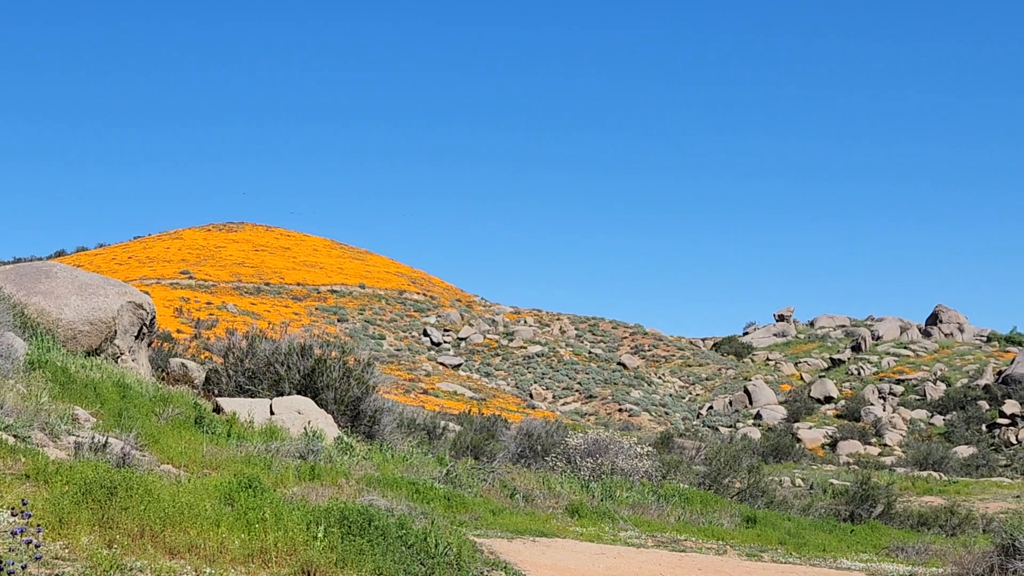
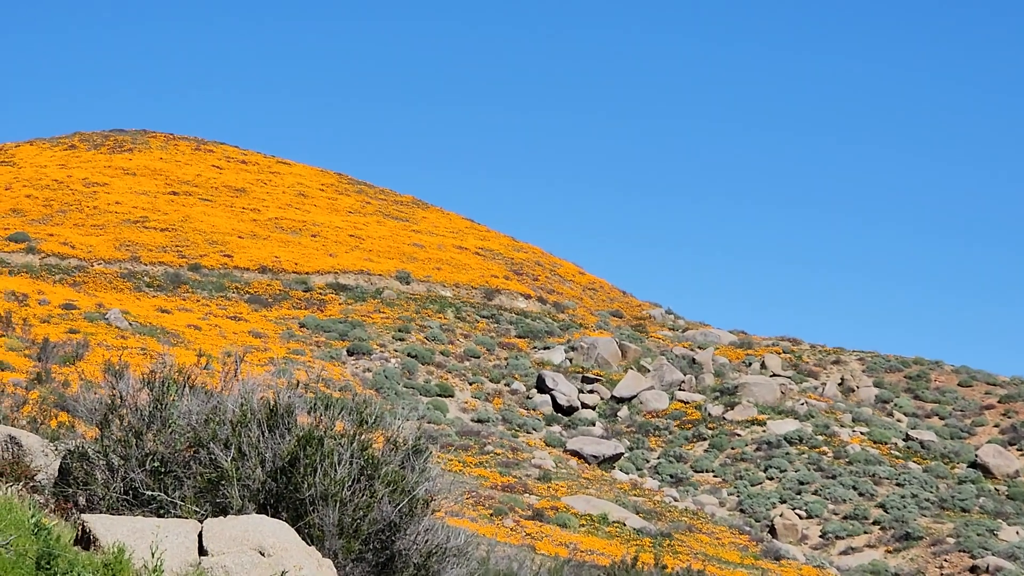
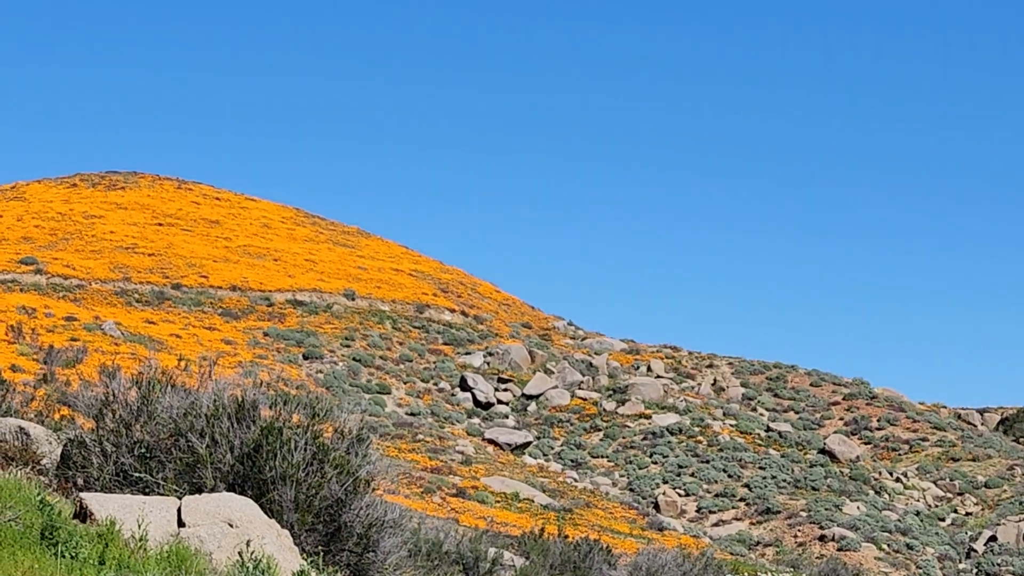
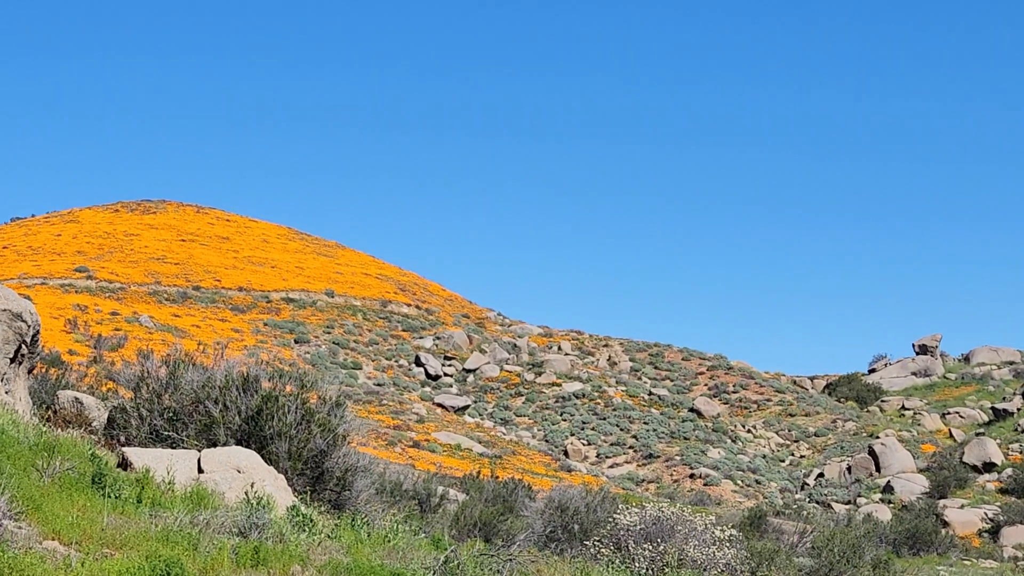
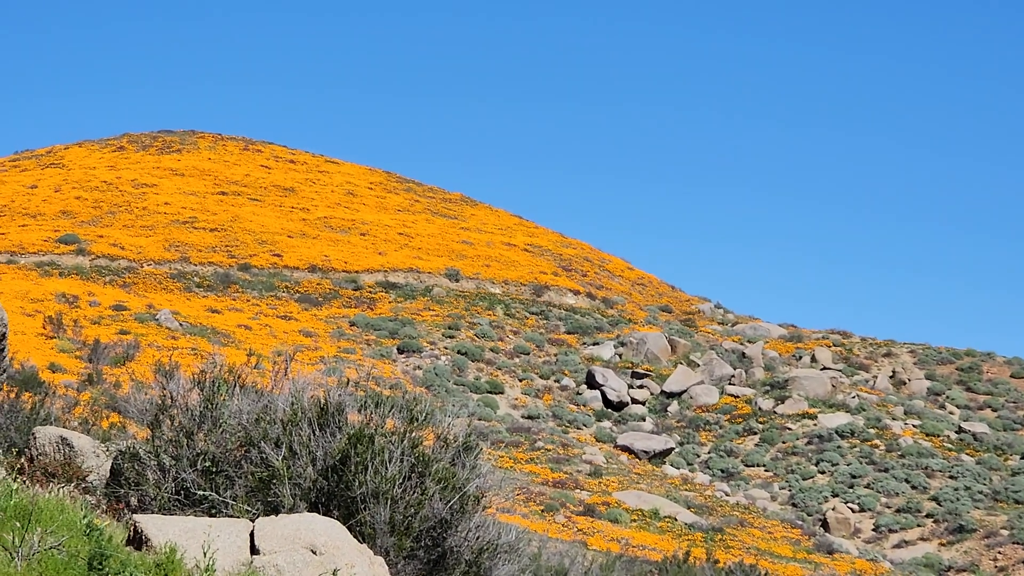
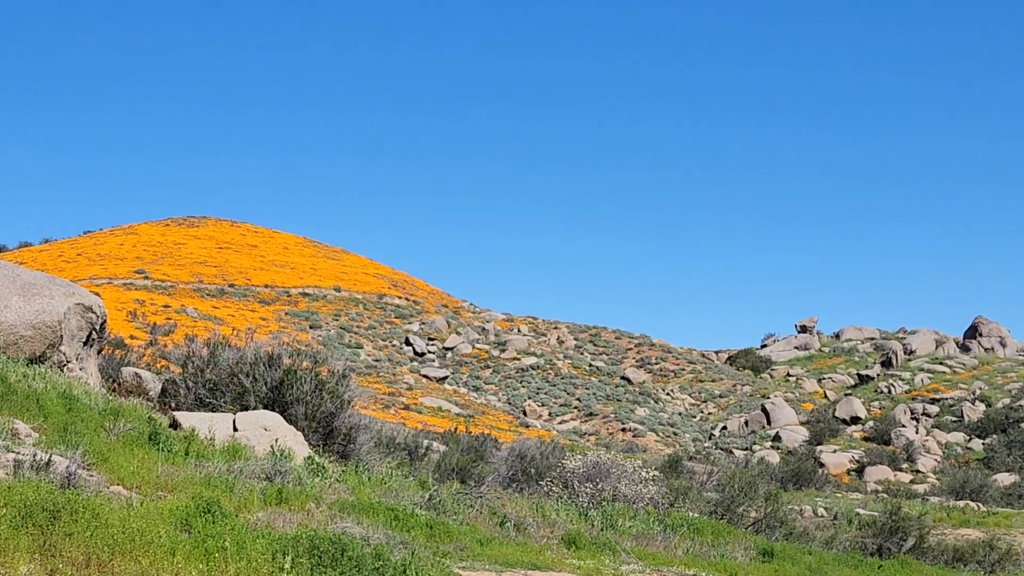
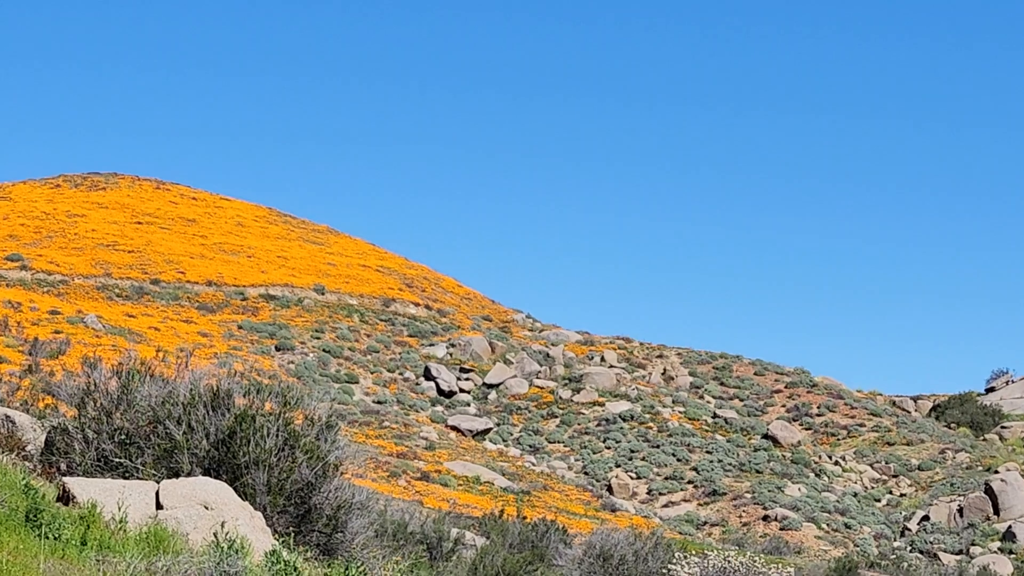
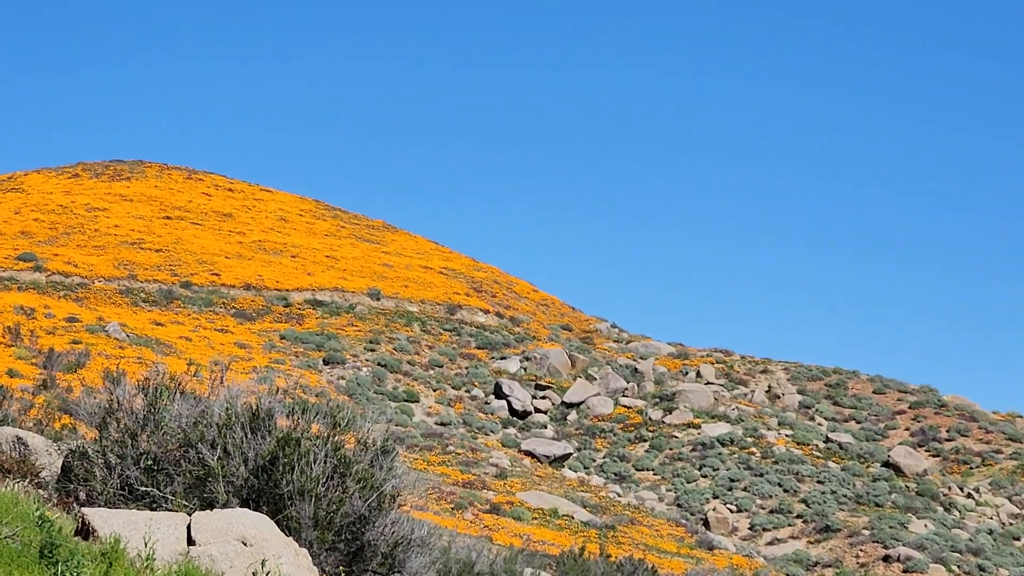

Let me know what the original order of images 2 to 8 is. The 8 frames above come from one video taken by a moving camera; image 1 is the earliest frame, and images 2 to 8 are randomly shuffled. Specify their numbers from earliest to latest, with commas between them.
6, 4, 7, 3, 8, 2, 5
